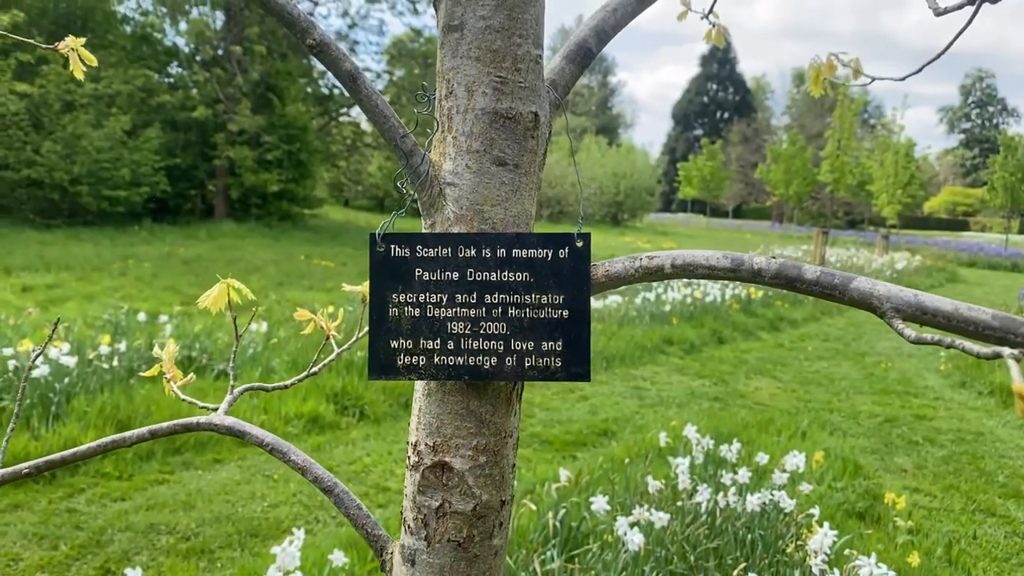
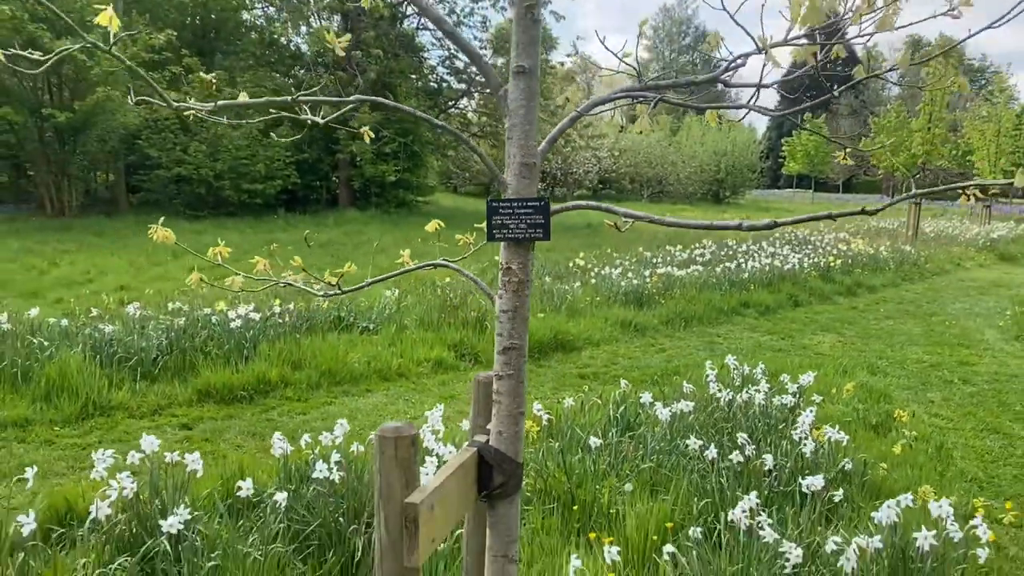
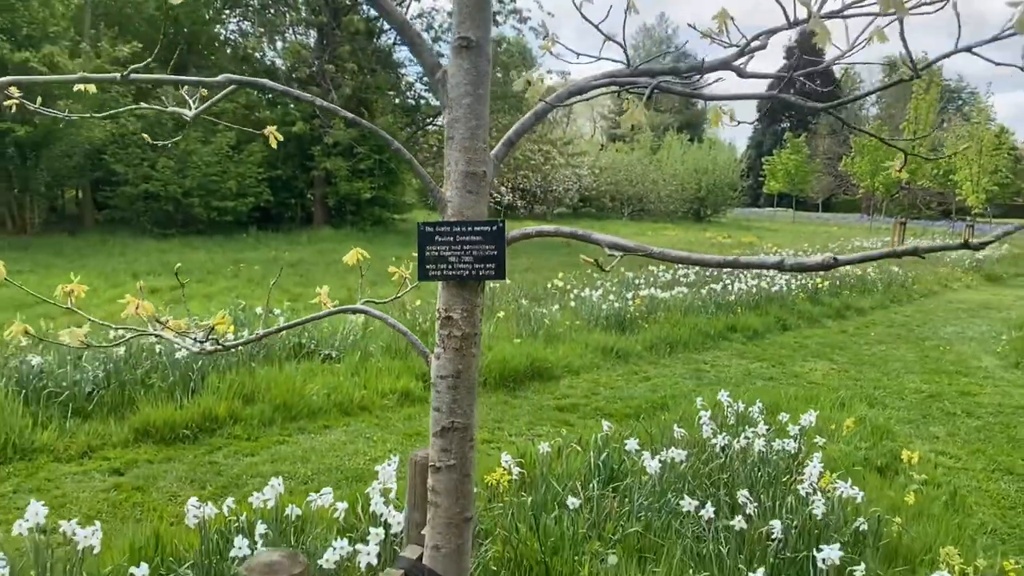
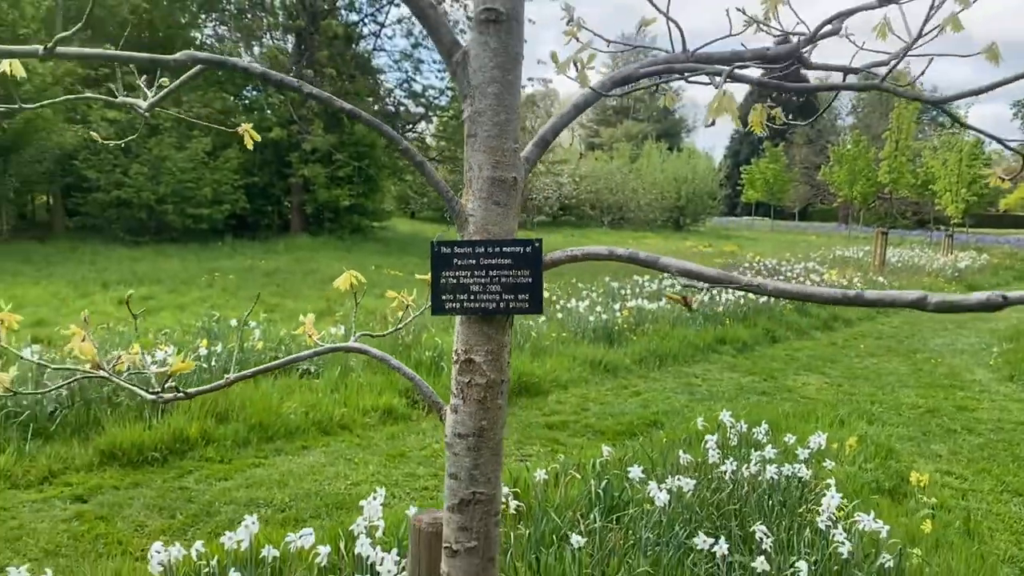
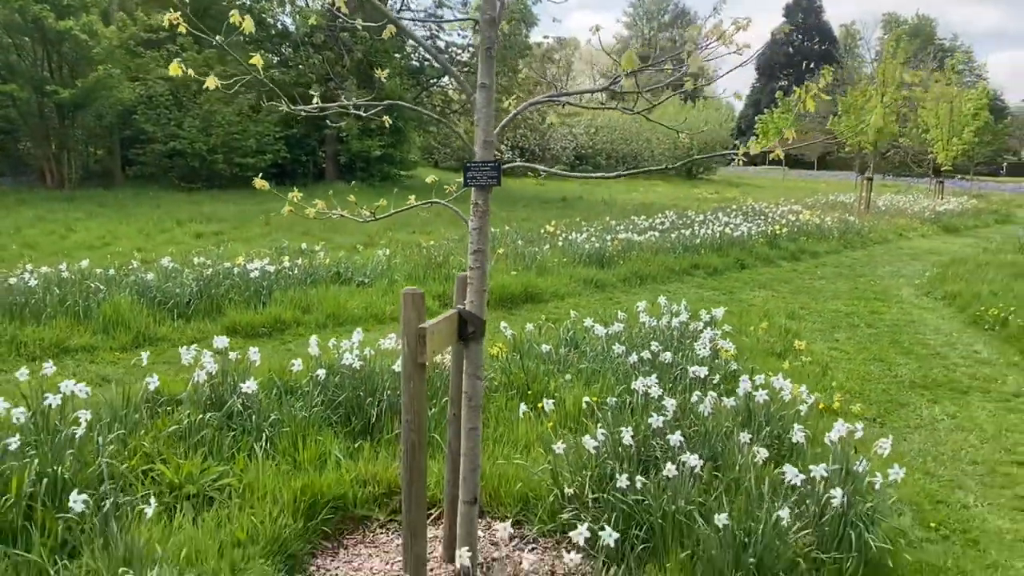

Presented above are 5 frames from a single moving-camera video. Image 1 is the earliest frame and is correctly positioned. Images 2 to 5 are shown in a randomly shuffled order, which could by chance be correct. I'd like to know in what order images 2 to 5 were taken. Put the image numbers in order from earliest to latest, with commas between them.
4, 3, 2, 5
